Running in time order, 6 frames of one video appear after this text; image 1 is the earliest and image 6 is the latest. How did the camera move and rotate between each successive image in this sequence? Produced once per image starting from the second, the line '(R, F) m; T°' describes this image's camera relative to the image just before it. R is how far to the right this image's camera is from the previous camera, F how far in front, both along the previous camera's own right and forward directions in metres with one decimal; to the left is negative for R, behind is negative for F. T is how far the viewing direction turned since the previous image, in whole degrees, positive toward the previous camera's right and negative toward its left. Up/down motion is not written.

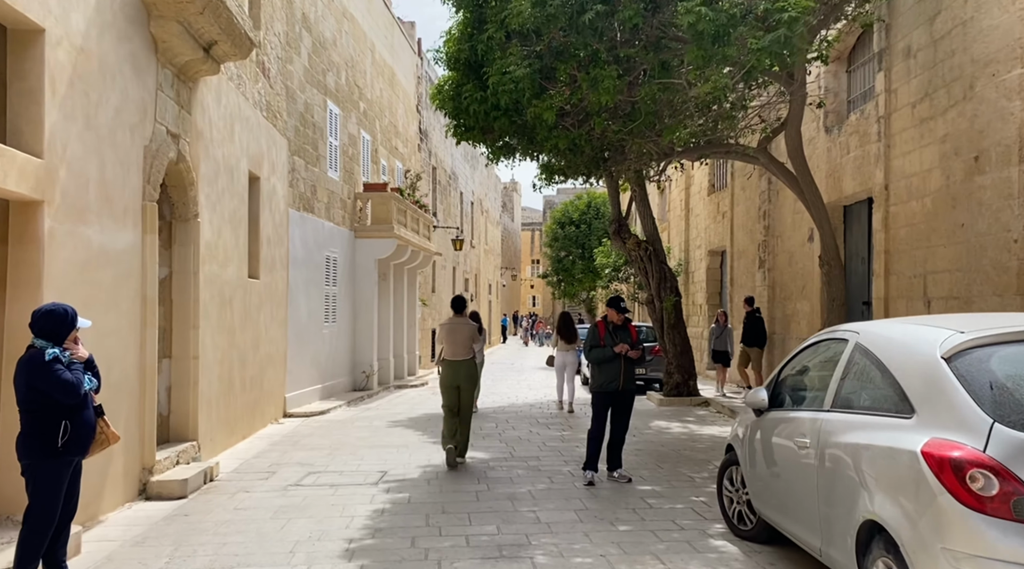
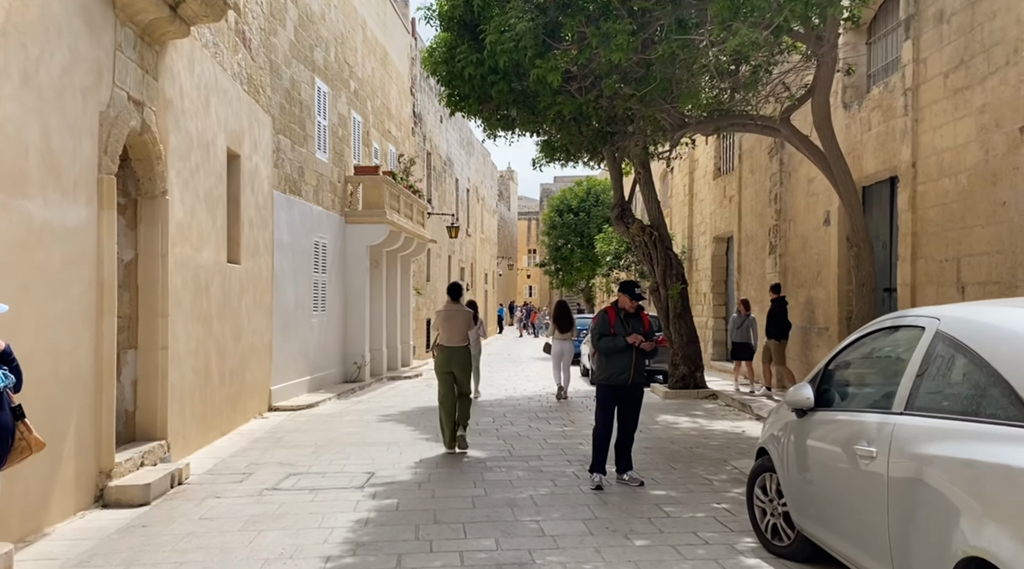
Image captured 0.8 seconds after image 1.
(0.0, +0.7) m; 0°
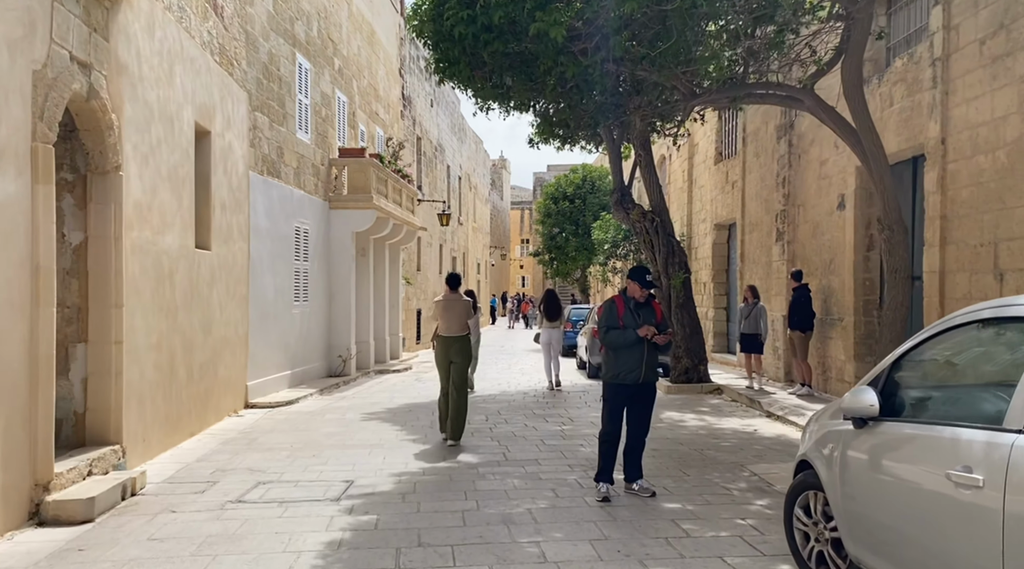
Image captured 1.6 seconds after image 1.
(0.0, +0.8) m; +1°
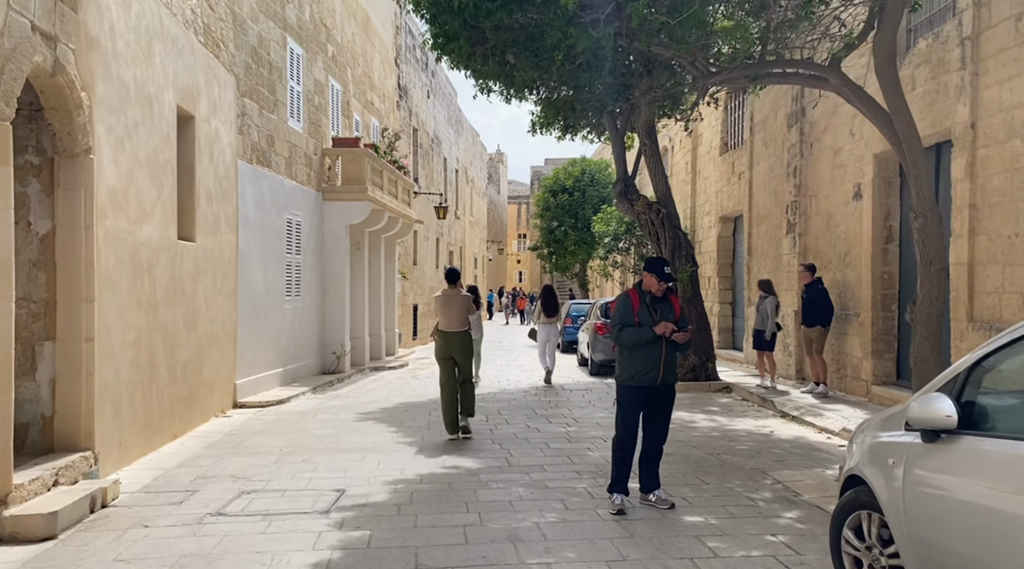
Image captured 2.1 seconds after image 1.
(-0.1, +0.5) m; 0°
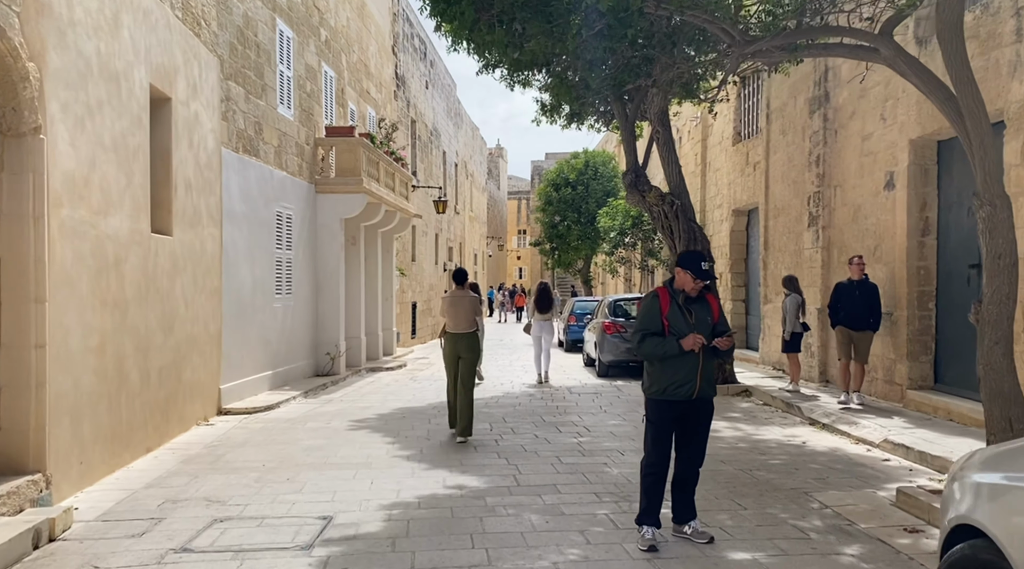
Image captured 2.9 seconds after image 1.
(-0.1, +0.8) m; 0°
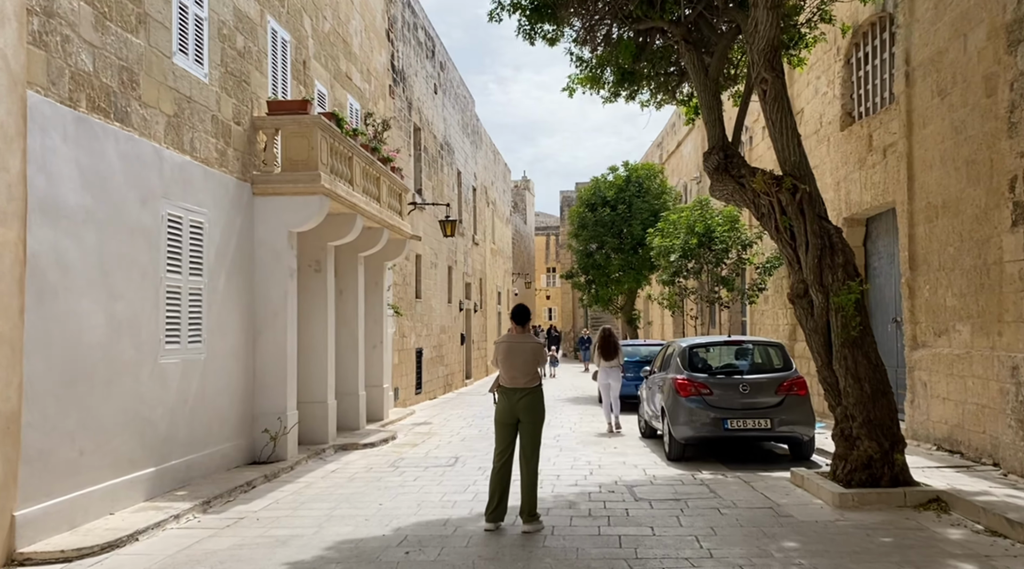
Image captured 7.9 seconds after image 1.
(0.0, +4.7) m; -2°
